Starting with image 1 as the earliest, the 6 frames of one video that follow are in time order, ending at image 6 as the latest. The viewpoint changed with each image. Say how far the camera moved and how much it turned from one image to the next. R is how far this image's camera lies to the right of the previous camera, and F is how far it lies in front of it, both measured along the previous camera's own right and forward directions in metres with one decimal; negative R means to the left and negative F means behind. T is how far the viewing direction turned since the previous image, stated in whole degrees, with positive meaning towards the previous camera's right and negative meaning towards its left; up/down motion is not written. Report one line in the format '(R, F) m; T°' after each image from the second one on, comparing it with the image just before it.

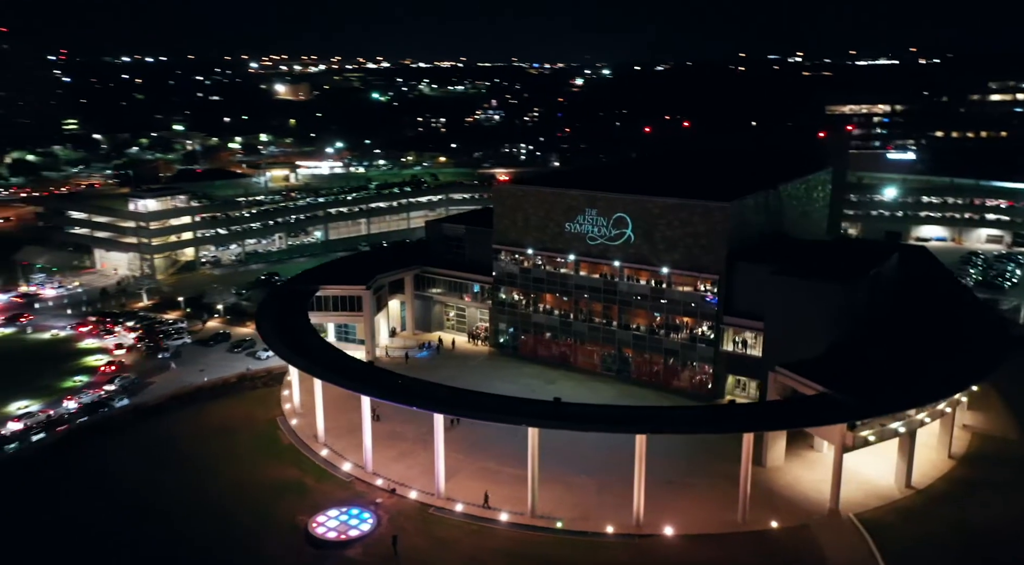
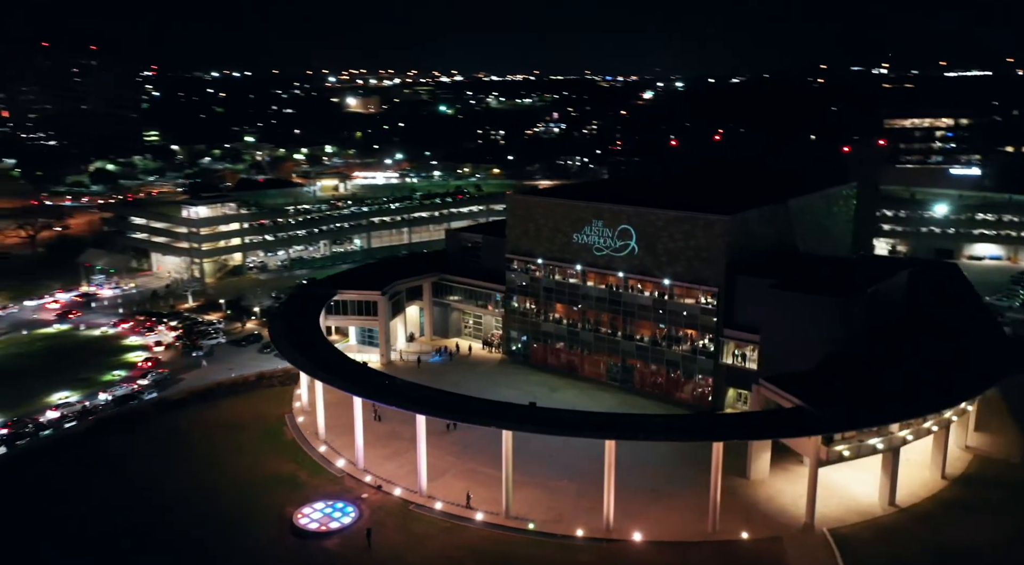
(+2.5, -0.6) m; -5°
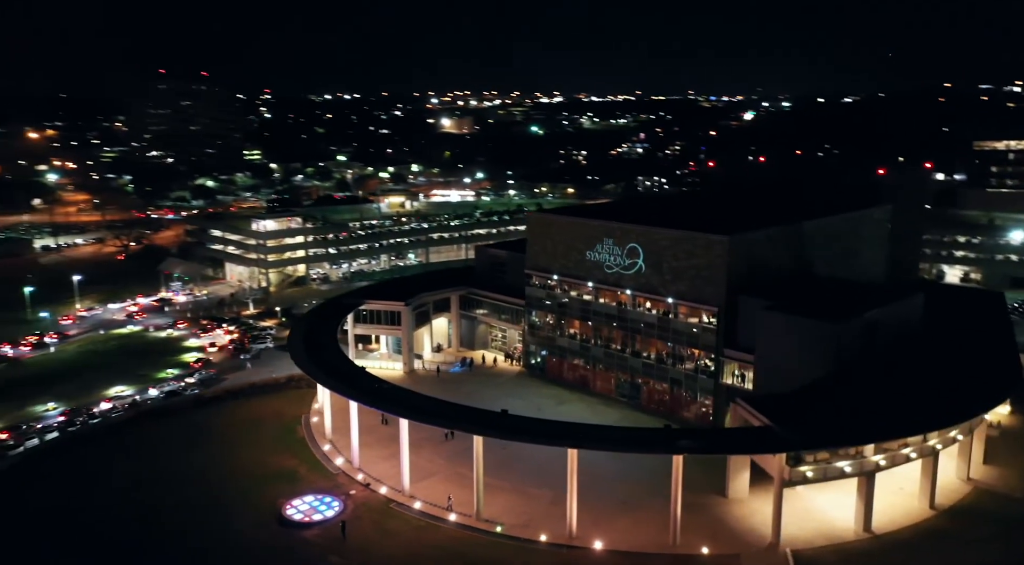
(+3.4, -0.8) m; -7°
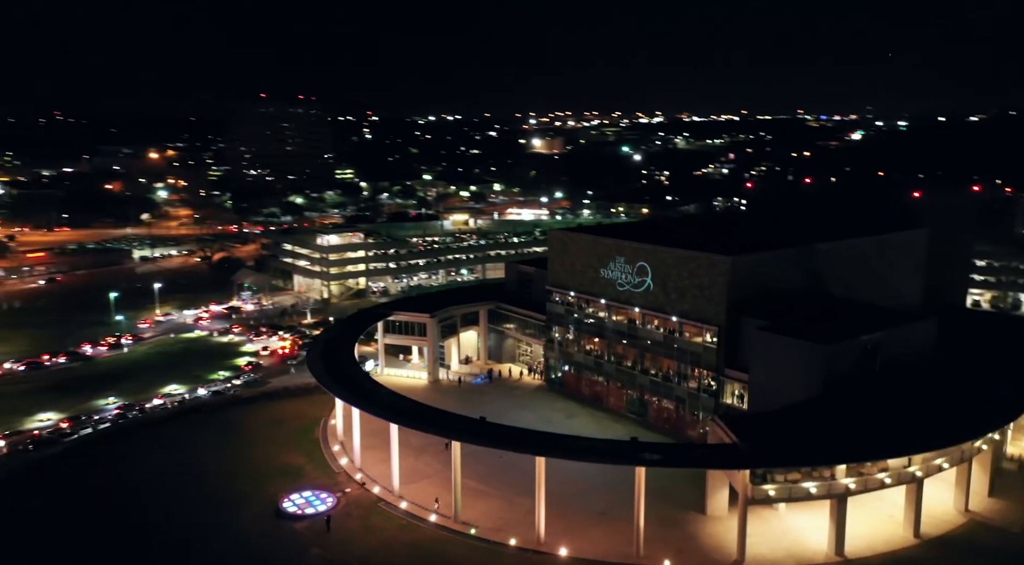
(+3.5, -0.8) m; -7°
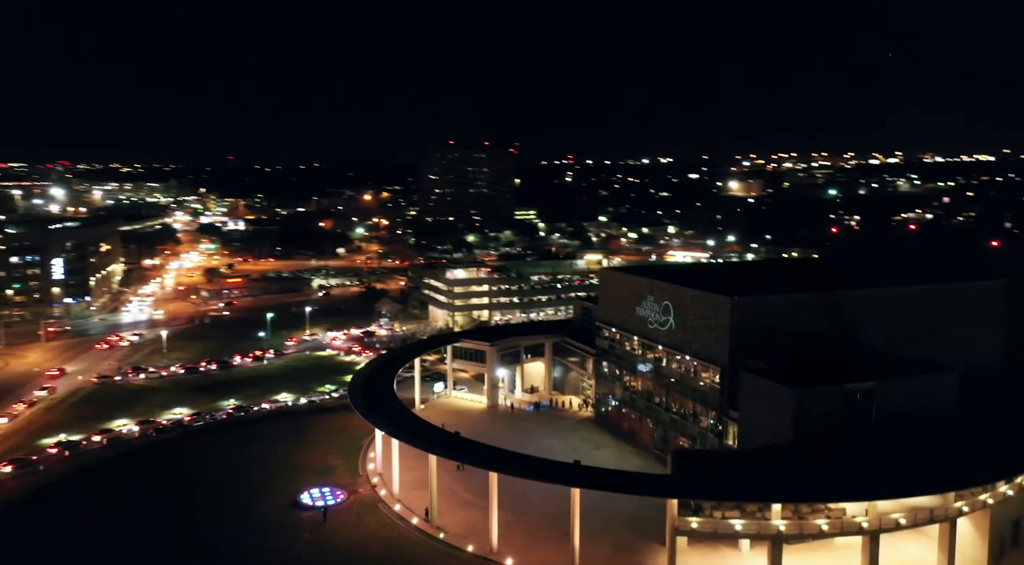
(+7.4, -1.3) m; -15°
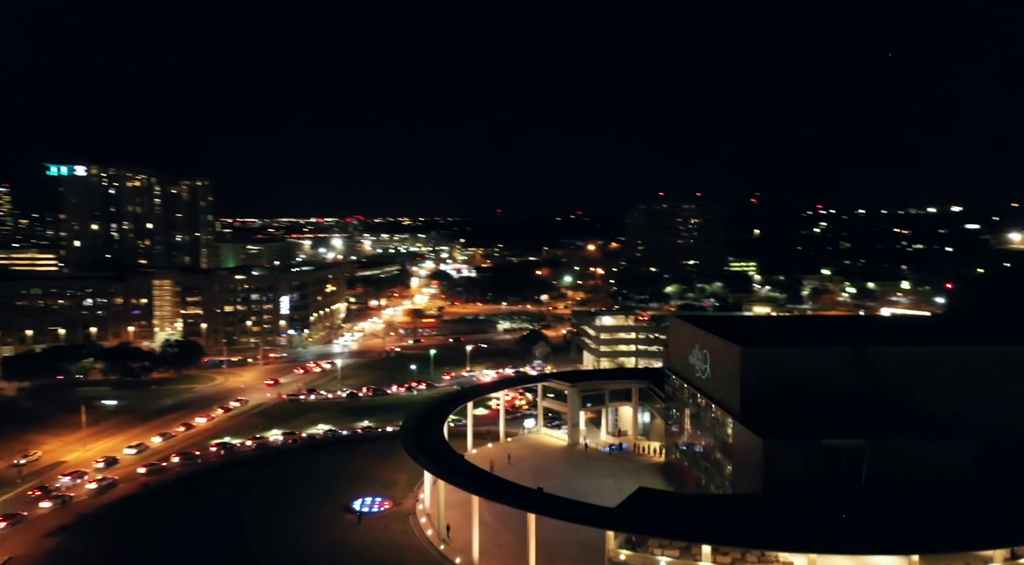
(+8.8, -1.1) m; -18°
